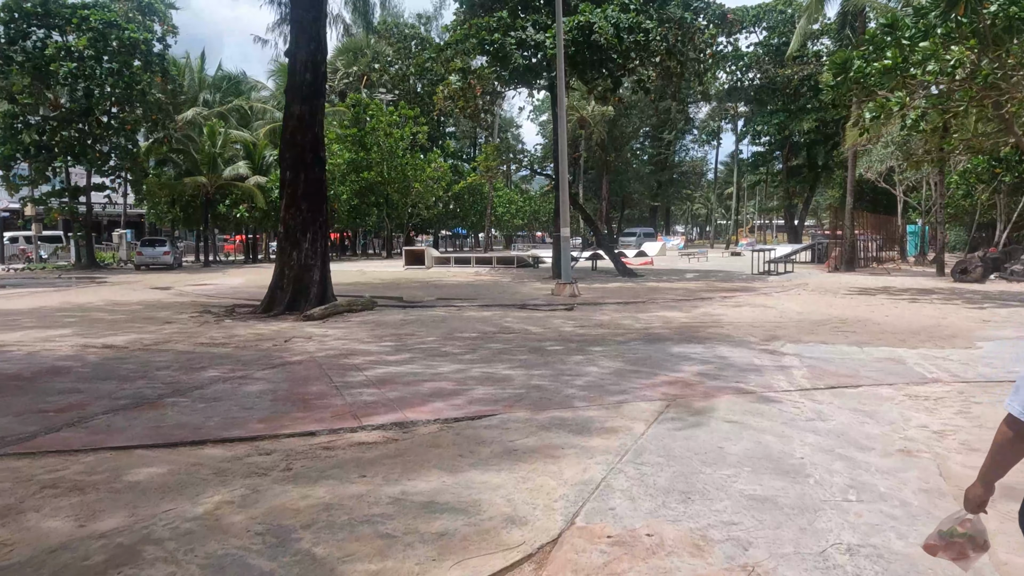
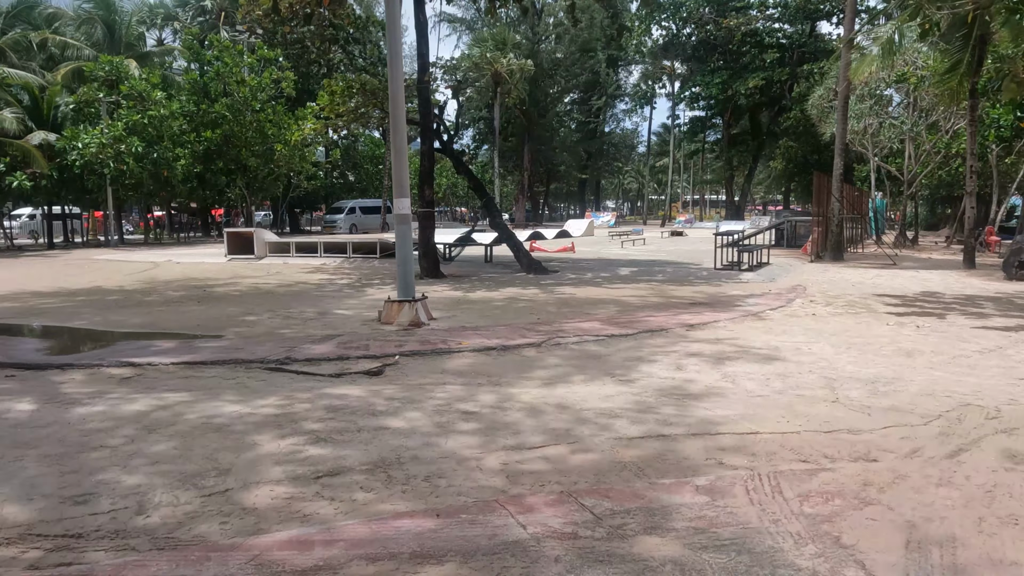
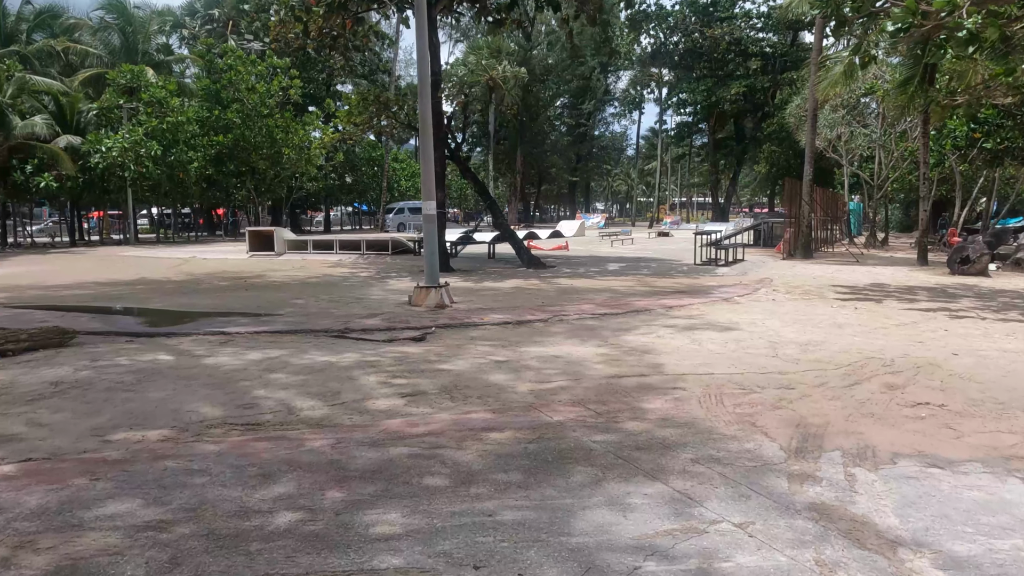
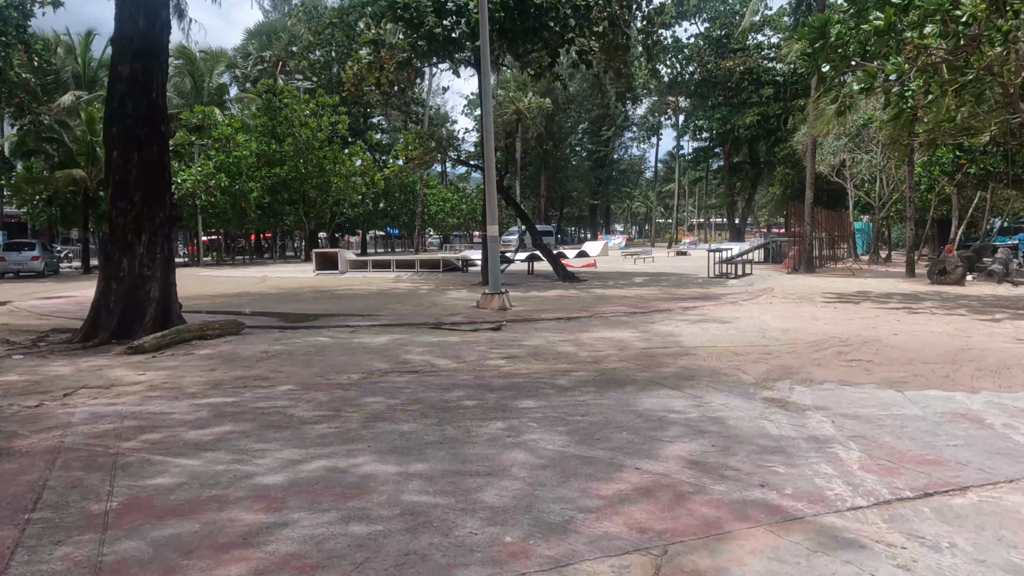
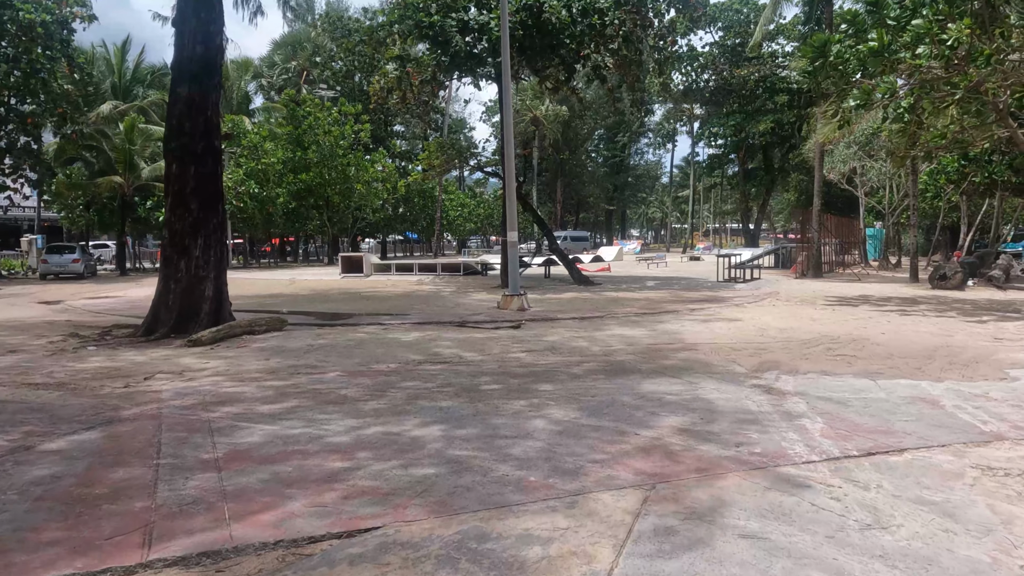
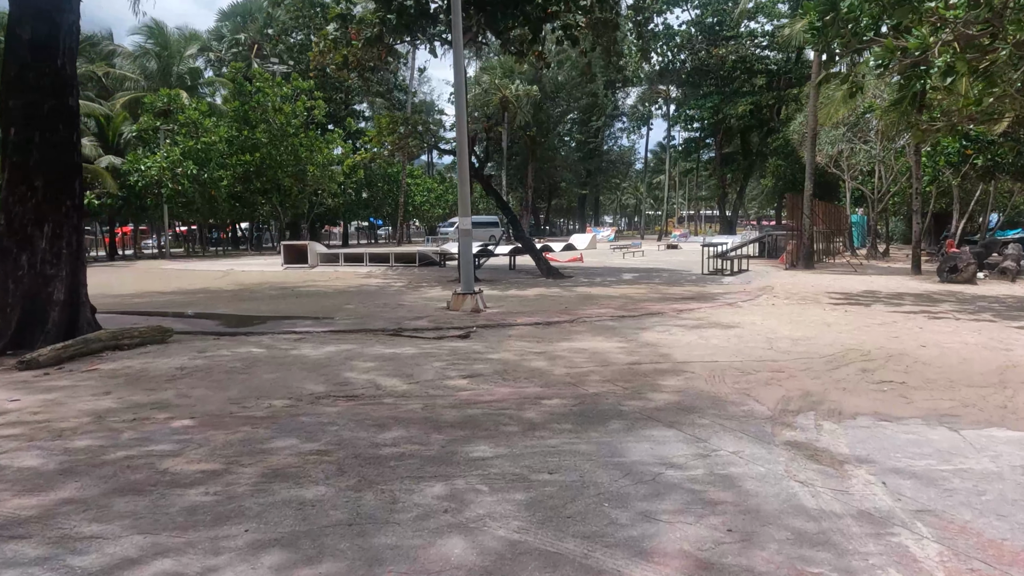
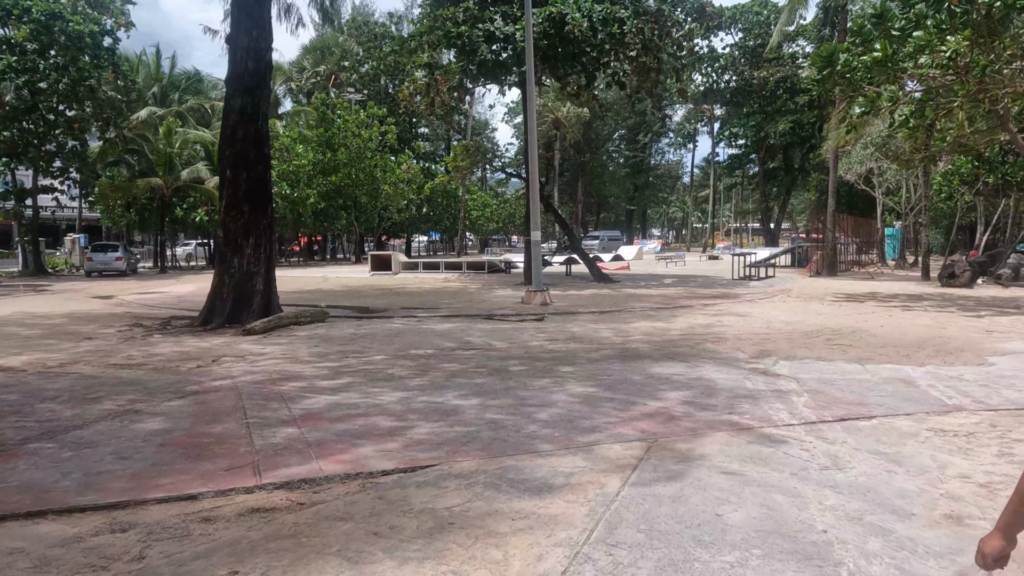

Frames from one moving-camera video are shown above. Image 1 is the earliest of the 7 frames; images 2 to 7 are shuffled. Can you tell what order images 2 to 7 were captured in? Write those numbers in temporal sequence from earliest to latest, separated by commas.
7, 5, 4, 6, 3, 2
